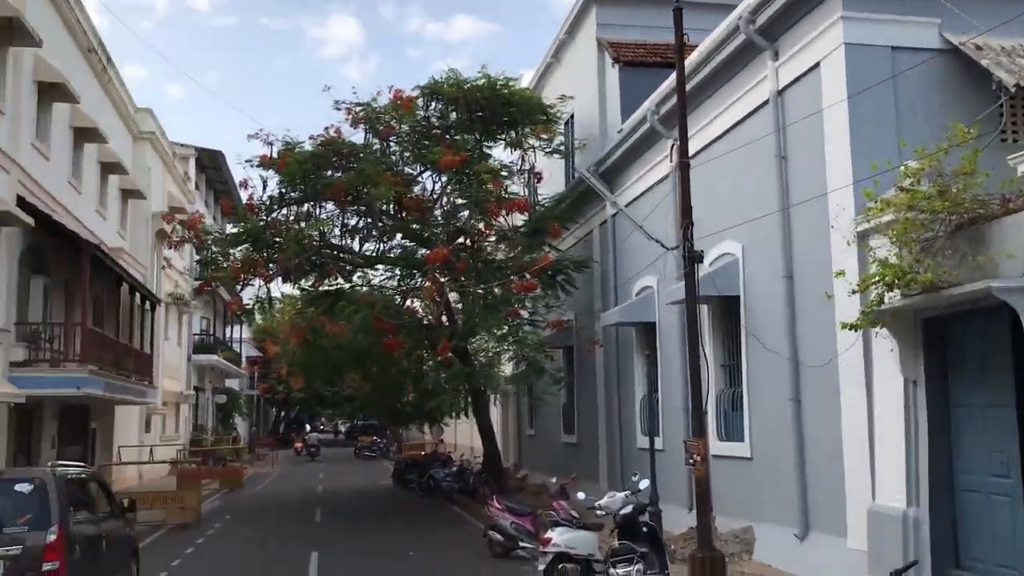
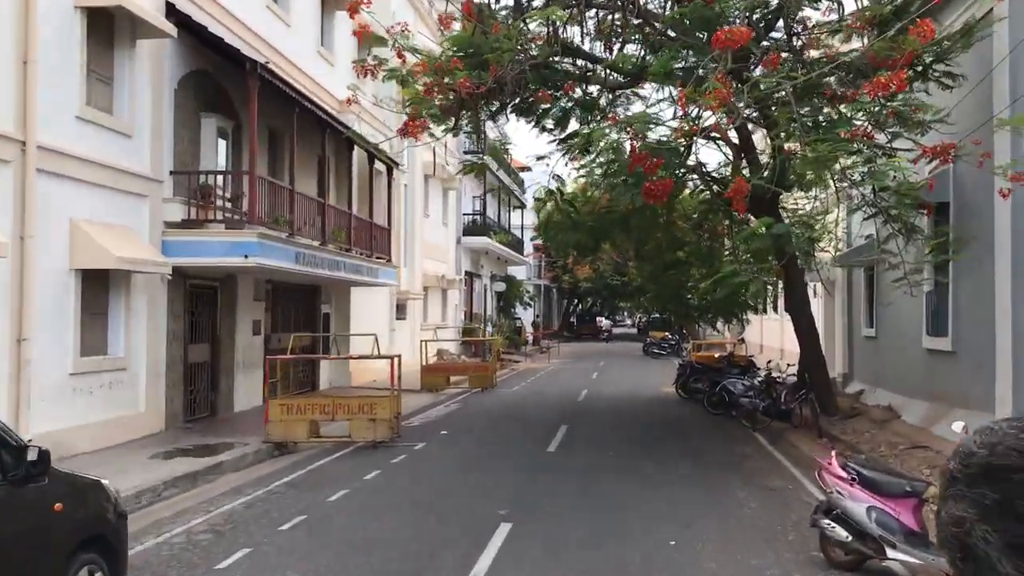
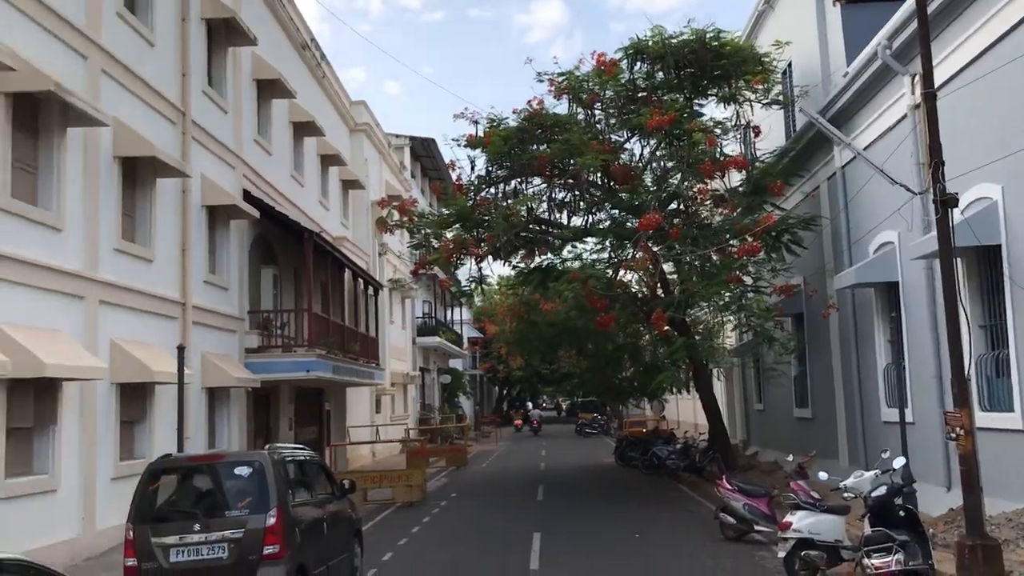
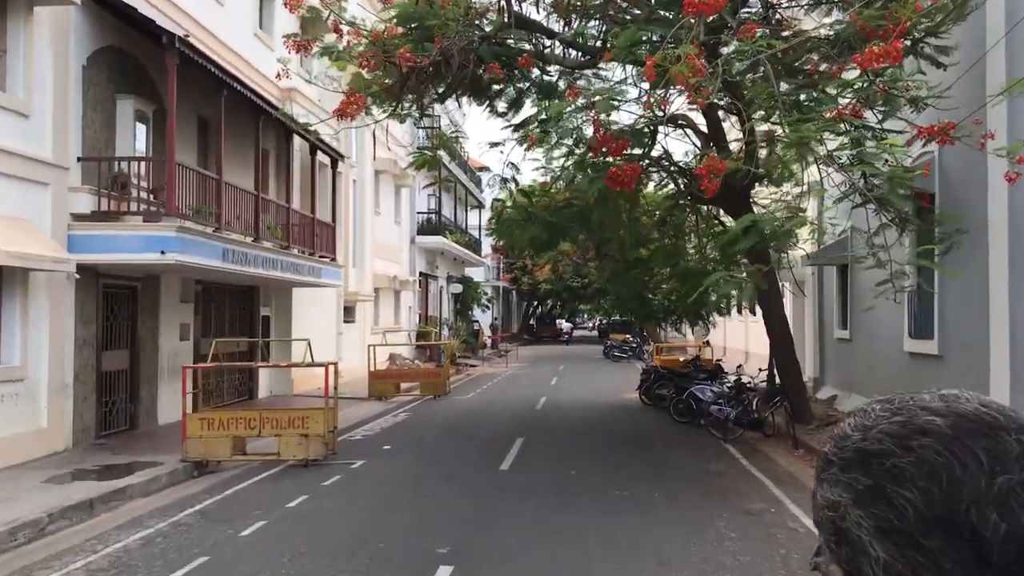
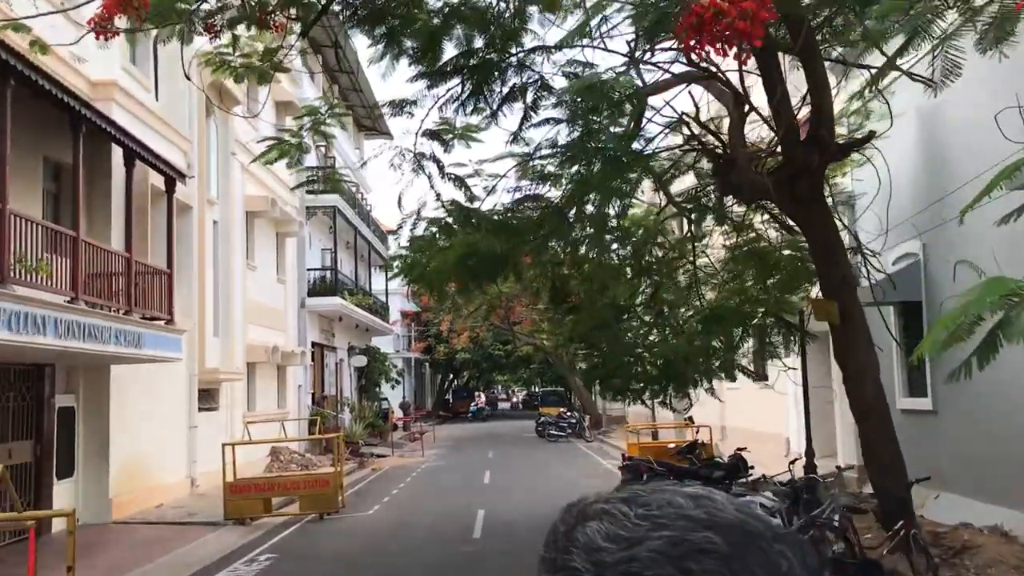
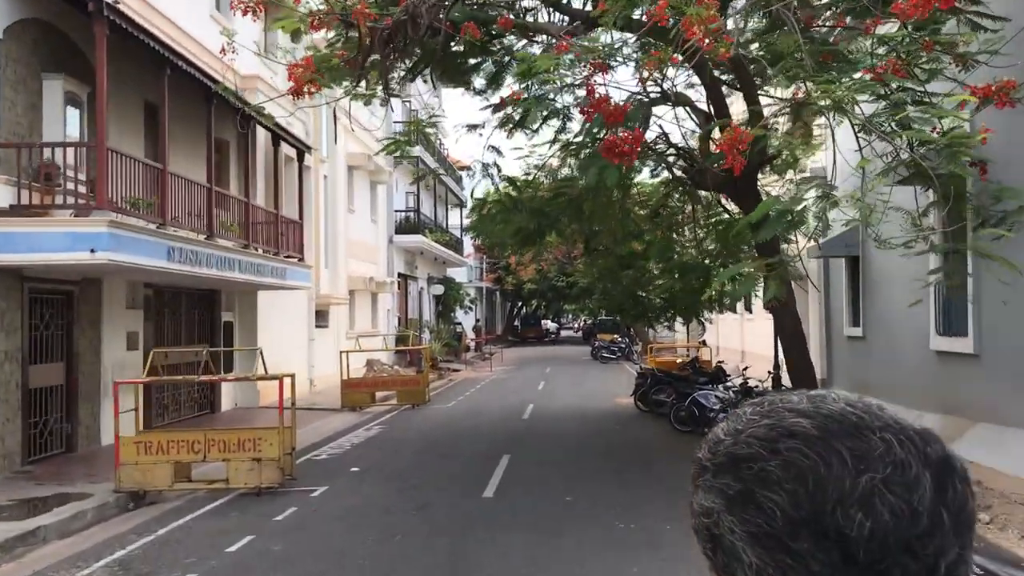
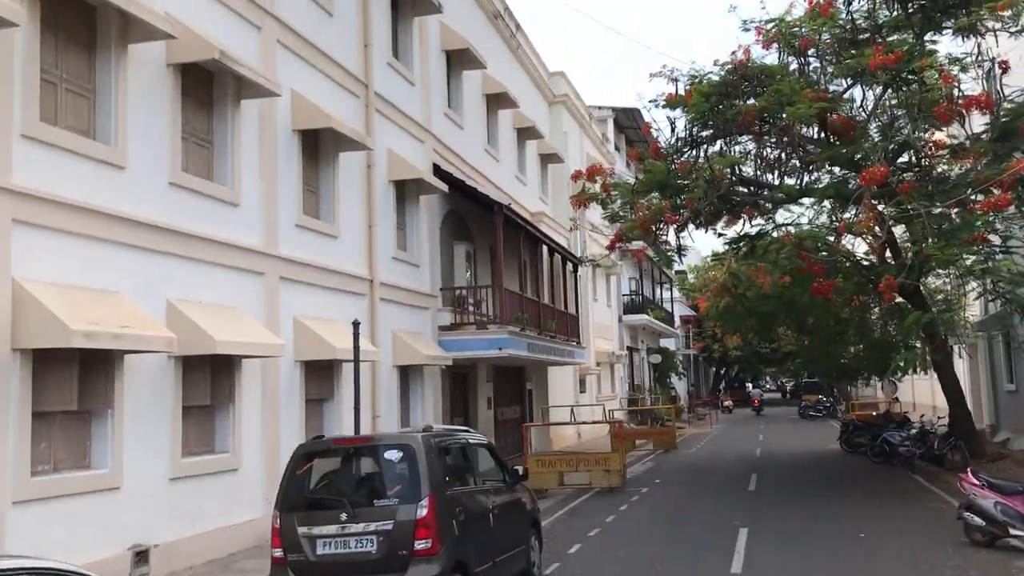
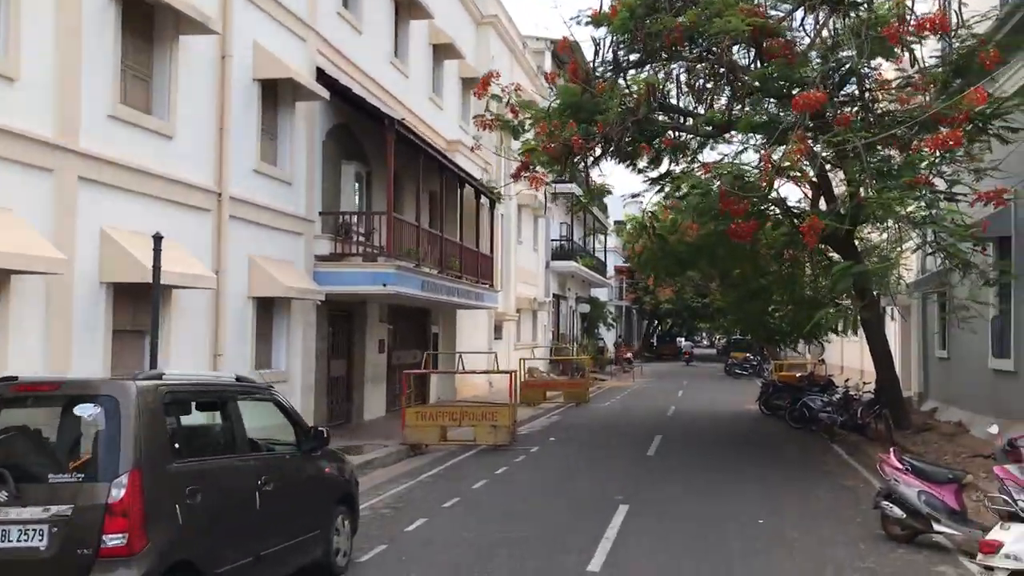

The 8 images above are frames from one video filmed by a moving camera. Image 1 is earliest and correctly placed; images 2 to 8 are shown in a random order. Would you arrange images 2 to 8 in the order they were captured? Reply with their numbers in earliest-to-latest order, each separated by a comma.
3, 7, 8, 2, 4, 6, 5
